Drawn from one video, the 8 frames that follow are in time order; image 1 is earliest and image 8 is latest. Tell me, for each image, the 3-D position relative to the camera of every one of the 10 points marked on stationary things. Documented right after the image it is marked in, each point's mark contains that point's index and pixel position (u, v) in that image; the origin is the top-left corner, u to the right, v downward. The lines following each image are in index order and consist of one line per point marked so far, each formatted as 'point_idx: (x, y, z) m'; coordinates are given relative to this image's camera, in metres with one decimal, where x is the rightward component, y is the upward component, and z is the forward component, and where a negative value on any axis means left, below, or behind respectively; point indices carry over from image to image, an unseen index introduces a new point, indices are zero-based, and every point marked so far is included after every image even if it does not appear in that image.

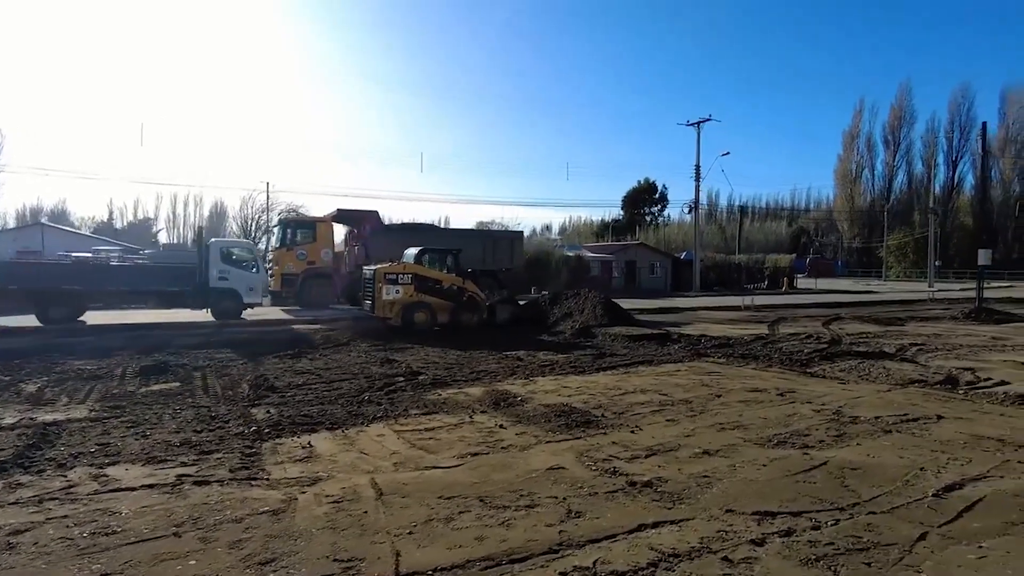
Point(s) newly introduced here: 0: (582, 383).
0: (+1.2, -1.6, +11.5) m
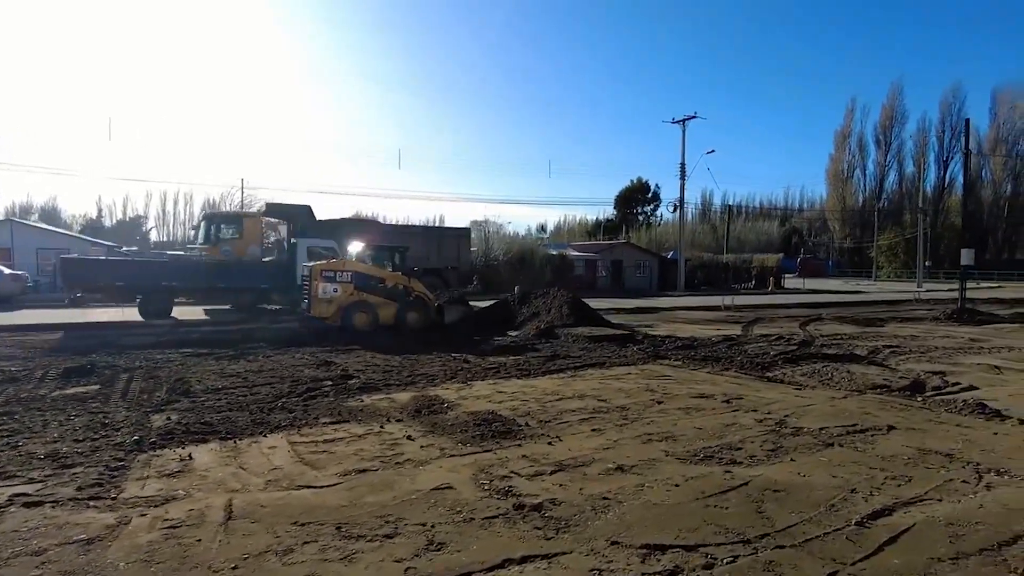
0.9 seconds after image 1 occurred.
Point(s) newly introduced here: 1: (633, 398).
0: (+0.1, -1.6, +10.7) m
1: (+1.8, -1.6, +9.8) m
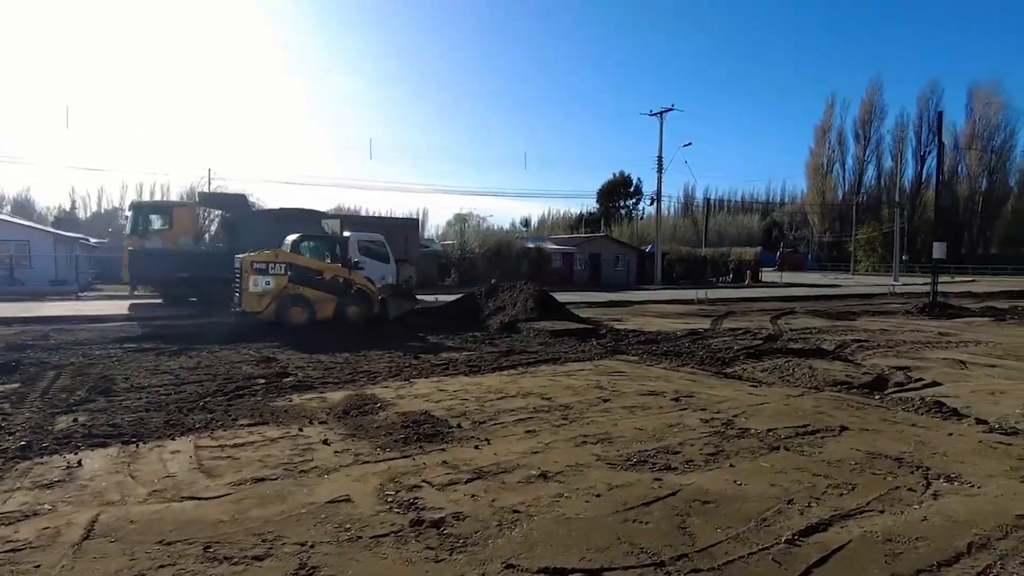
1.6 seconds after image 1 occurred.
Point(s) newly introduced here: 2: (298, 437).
0: (-0.7, -1.5, +10.2) m
1: (+1.0, -1.5, +9.2) m
2: (-2.4, -1.7, +7.4) m
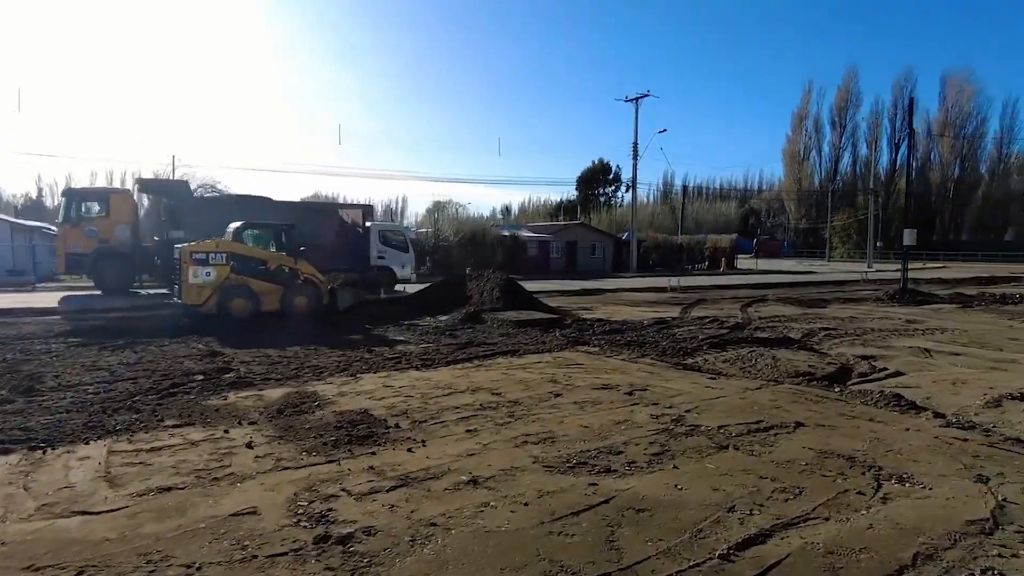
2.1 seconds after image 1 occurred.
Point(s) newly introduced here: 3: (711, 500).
0: (-1.5, -1.3, +9.7) m
1: (+0.3, -1.4, +8.8) m
2: (-3.1, -1.6, +6.9) m
3: (+1.5, -1.6, +4.9) m
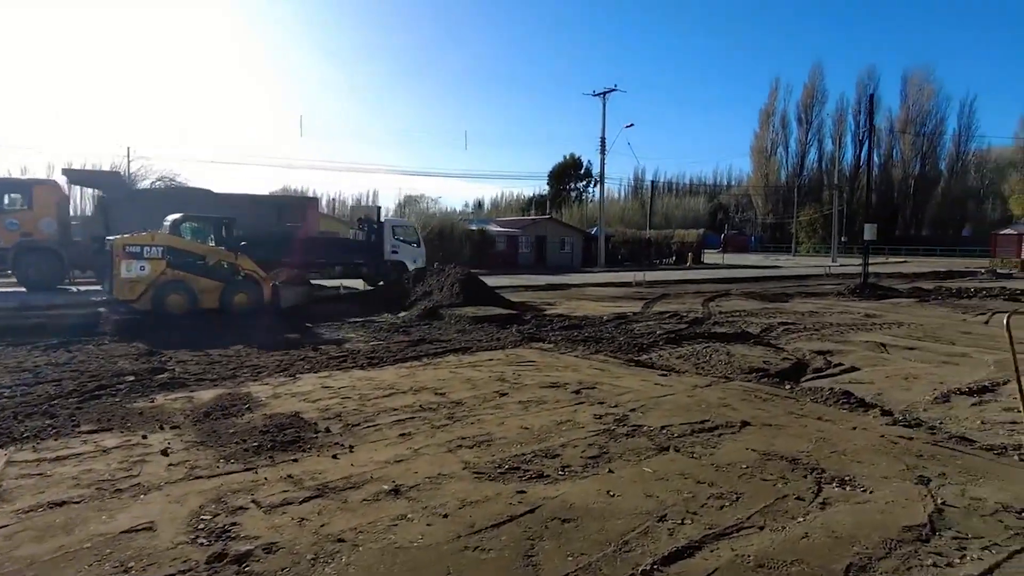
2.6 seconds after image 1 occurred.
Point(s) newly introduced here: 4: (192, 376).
0: (-2.2, -1.3, +9.3) m
1: (-0.5, -1.3, +8.5) m
2: (-3.7, -1.6, +6.5) m
3: (+0.9, -1.6, +4.6) m
4: (-4.7, -1.3, +9.6) m
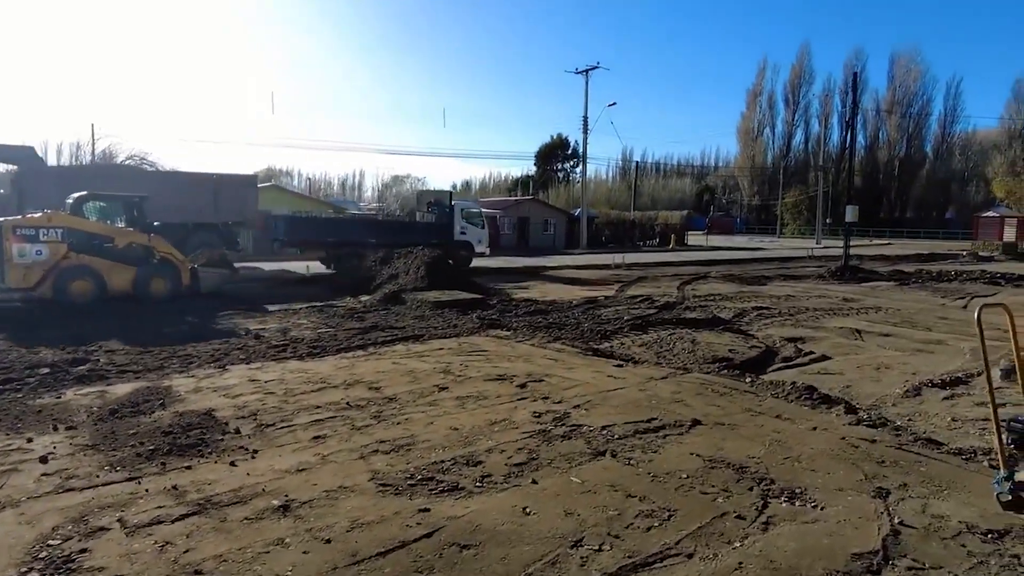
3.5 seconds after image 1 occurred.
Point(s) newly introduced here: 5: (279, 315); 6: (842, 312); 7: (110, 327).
0: (-2.9, -1.1, +8.6) m
1: (-1.2, -1.1, +7.9) m
2: (-4.4, -1.4, +5.8) m
3: (+0.3, -1.5, +4.0) m
4: (-5.4, -1.1, +8.9) m
5: (-4.6, -0.5, +13.0) m
6: (+7.5, -0.6, +14.9) m
7: (-6.1, -0.7, +11.0) m
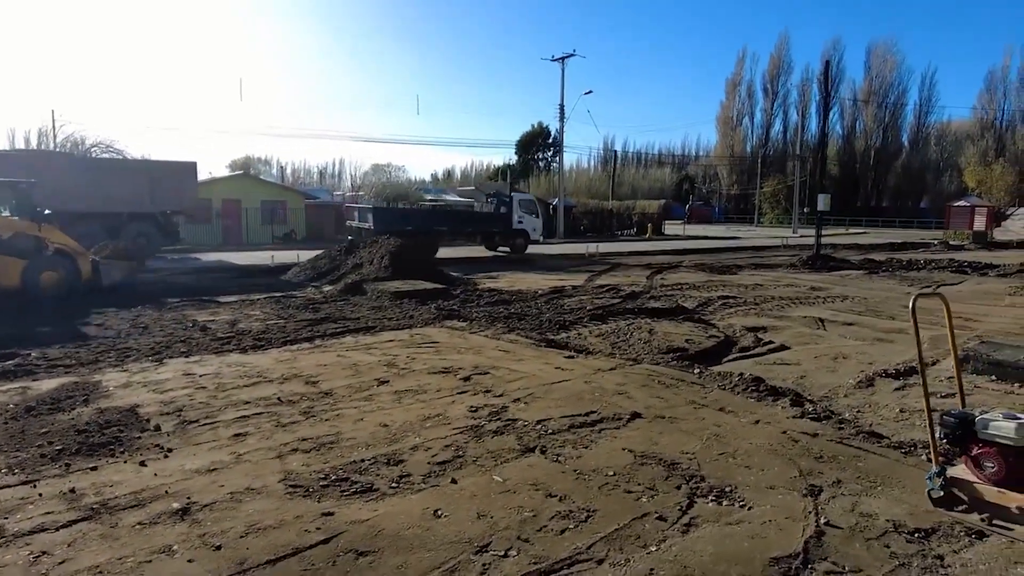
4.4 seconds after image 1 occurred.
0: (-3.6, -0.9, +8.3) m
1: (-1.8, -1.0, +7.6) m
2: (-5.0, -1.4, +5.4) m
3: (-0.3, -1.4, +3.8) m
4: (-6.1, -1.0, +8.5) m
5: (-5.4, -0.4, +12.7) m
6: (+6.7, -0.3, +14.8) m
7: (-6.9, -0.5, +10.5) m
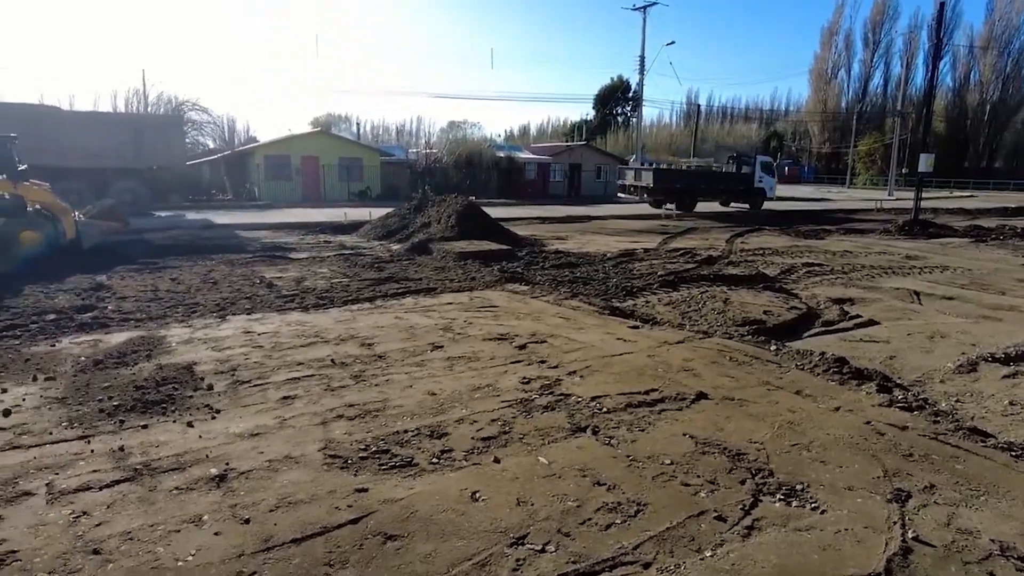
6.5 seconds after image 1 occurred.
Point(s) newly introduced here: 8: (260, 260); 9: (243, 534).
0: (-2.8, -0.4, +8.3) m
1: (-1.2, -0.6, +7.4) m
2: (-4.5, -1.0, +5.7) m
3: (0.0, -1.3, +3.5) m
4: (-5.3, -0.3, +8.8) m
5: (-4.1, +0.5, +12.8) m
6: (+8.1, +0.3, +13.6) m
7: (-5.8, +0.2, +10.9) m
8: (-4.8, +0.6, +13.0) m
9: (-1.4, -1.3, +3.5) m
